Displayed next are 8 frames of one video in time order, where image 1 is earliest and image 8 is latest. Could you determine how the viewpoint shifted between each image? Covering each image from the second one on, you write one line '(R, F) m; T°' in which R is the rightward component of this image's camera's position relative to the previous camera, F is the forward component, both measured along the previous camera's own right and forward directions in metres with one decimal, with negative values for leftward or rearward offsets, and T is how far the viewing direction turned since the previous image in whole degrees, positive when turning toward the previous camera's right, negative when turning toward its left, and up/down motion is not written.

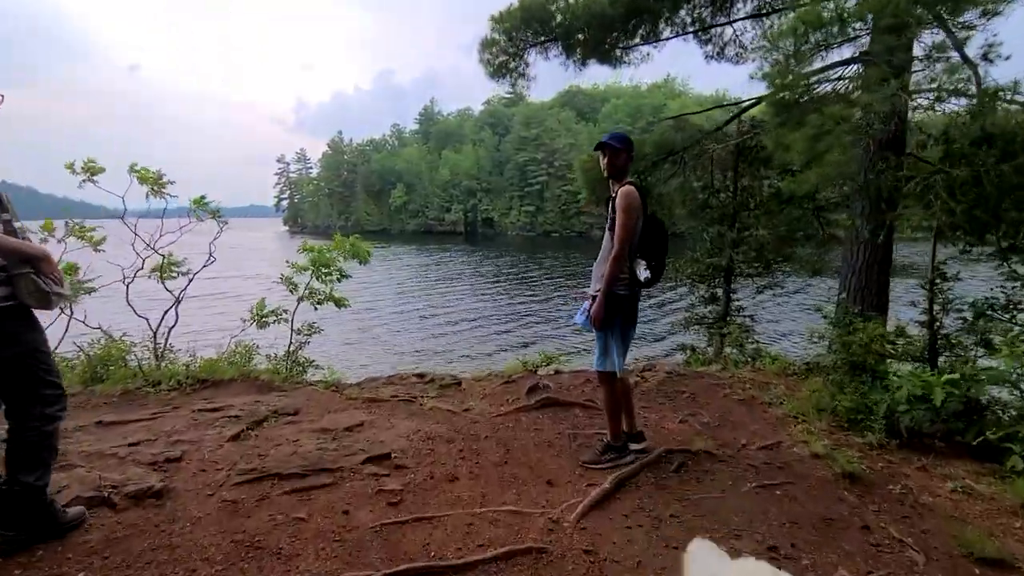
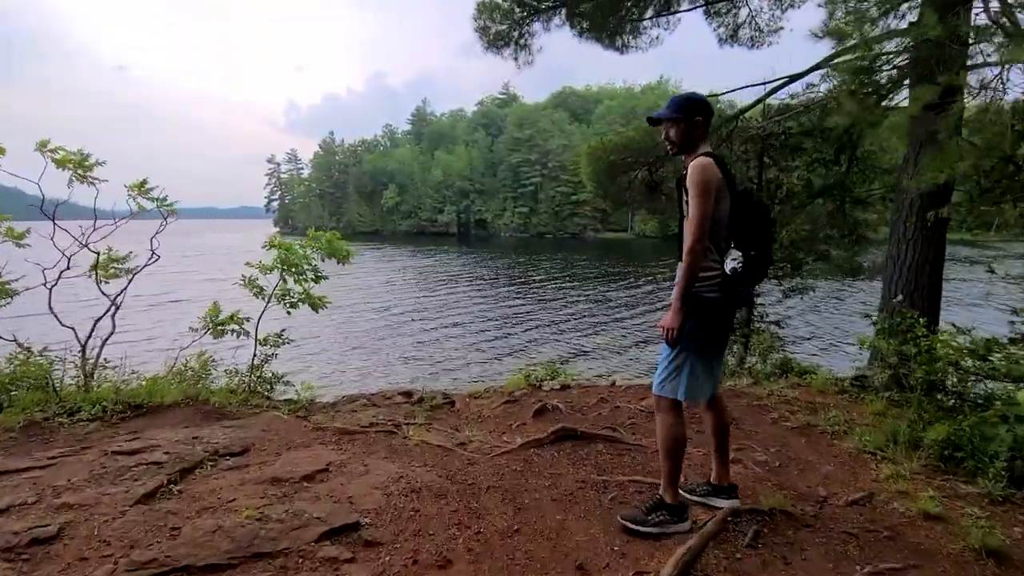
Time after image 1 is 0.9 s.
(-0.1, +1.2) m; +1°
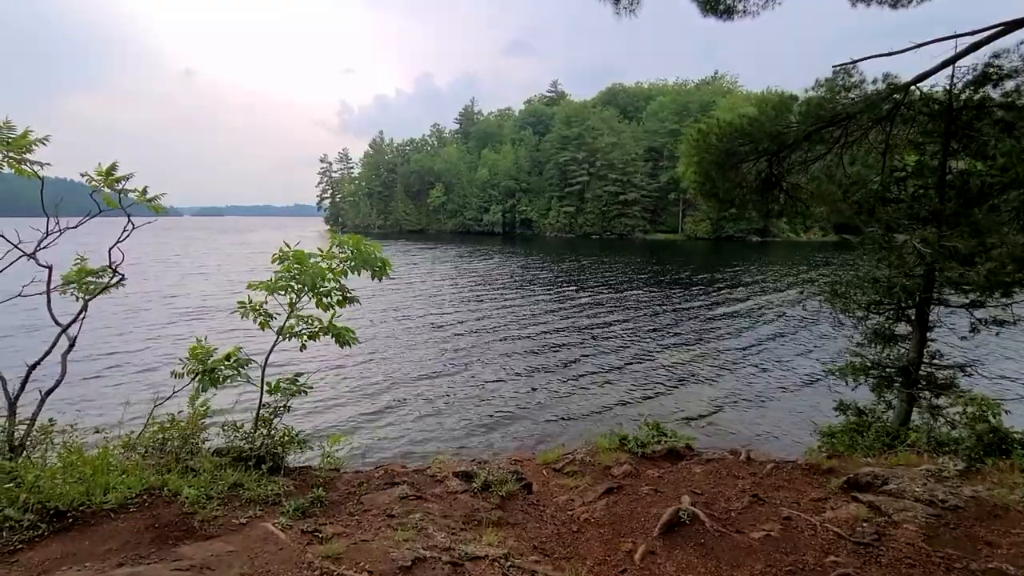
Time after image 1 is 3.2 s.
(-0.6, +2.1) m; -5°
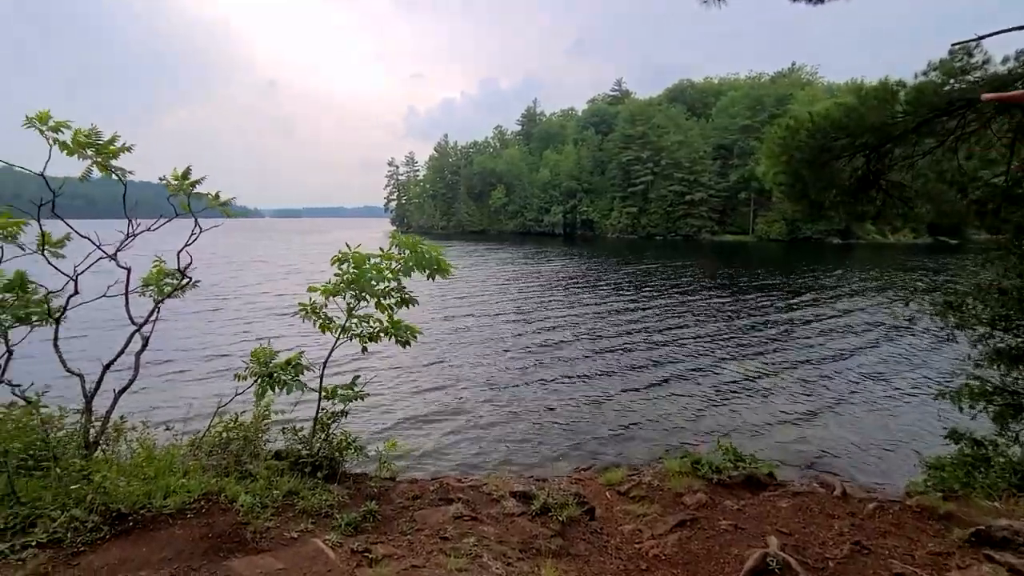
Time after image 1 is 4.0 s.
(0.0, +0.3) m; -7°
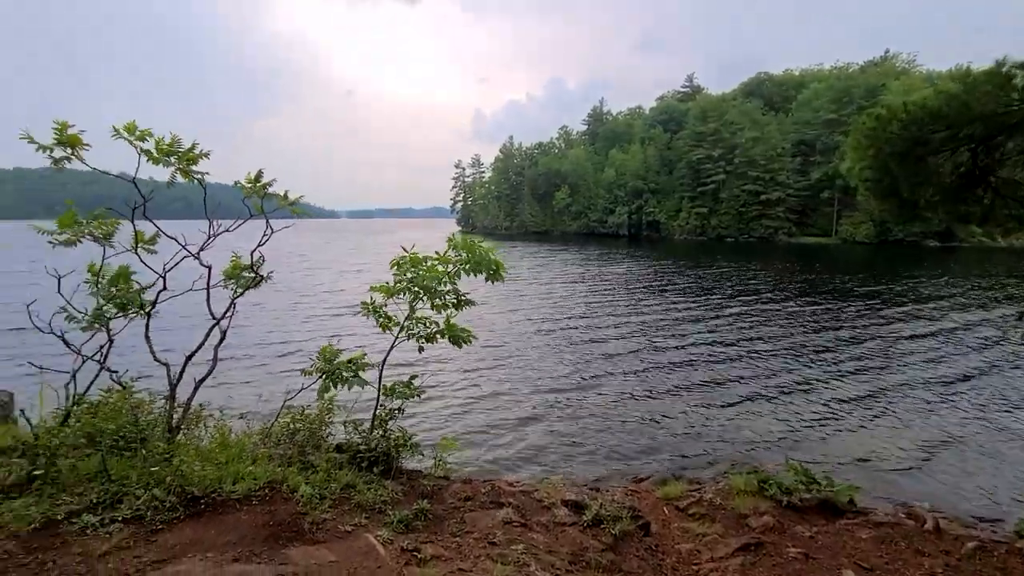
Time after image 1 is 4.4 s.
(+0.1, +0.1) m; -7°
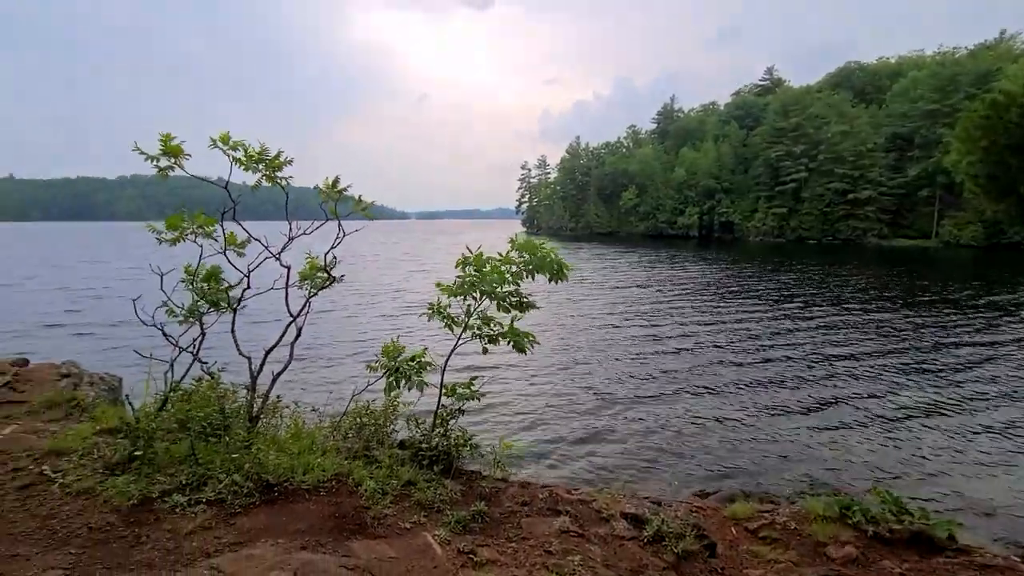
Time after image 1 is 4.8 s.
(0.0, 0.0) m; -7°
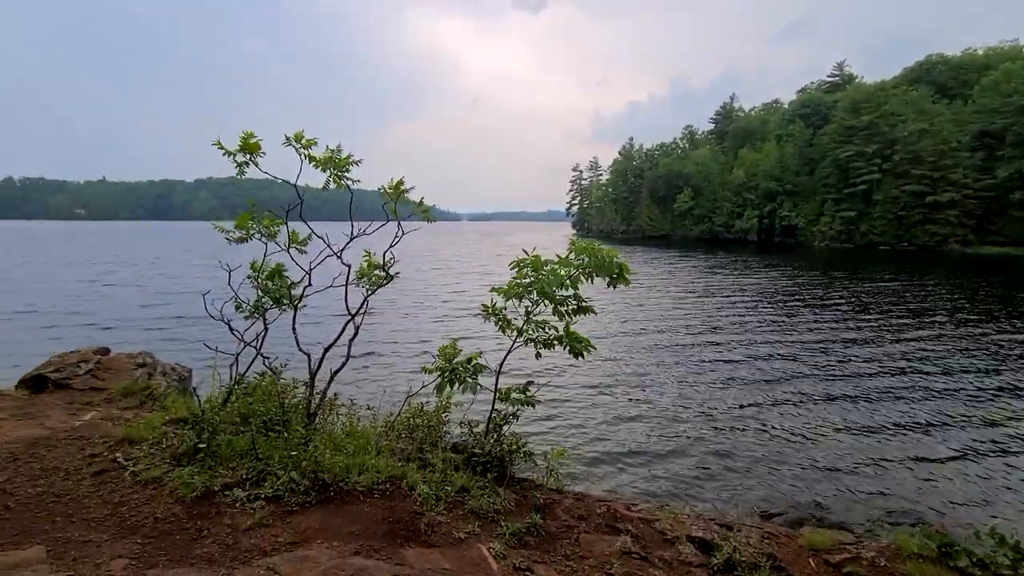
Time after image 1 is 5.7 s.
(-0.1, +0.2) m; -6°
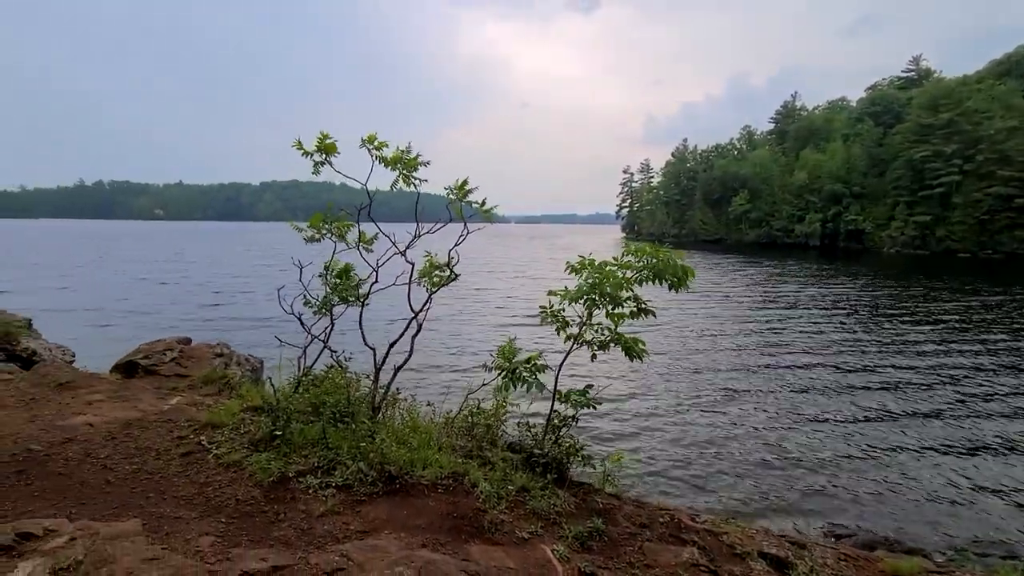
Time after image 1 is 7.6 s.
(-0.2, 0.0) m; -5°
